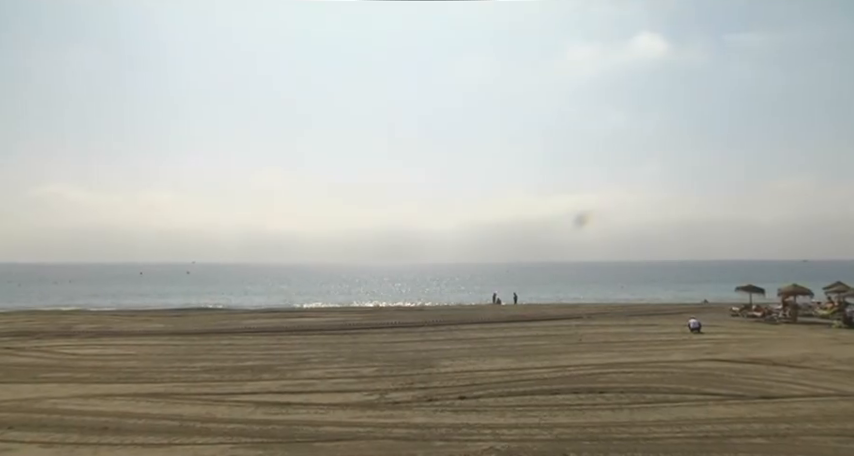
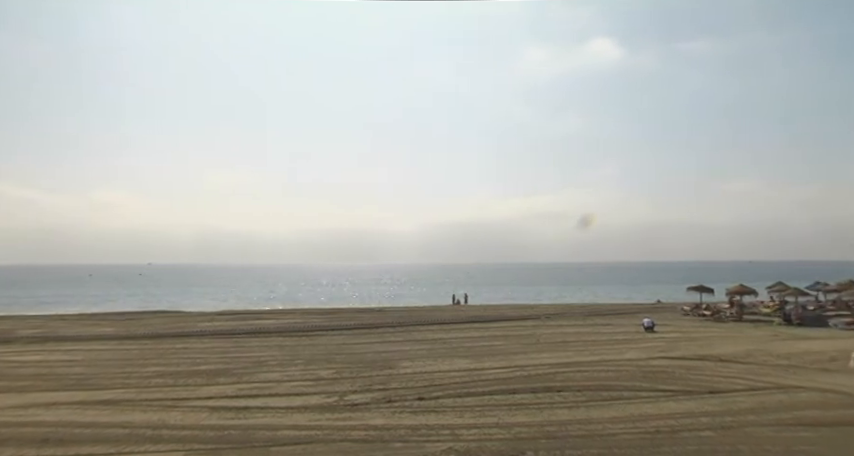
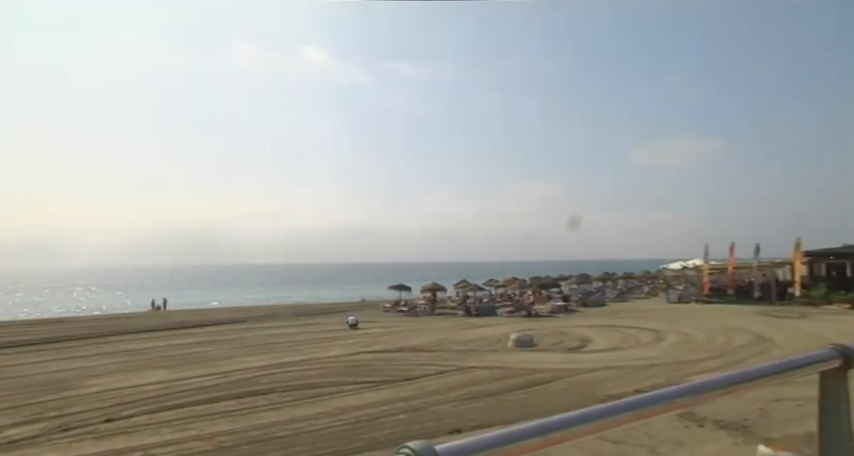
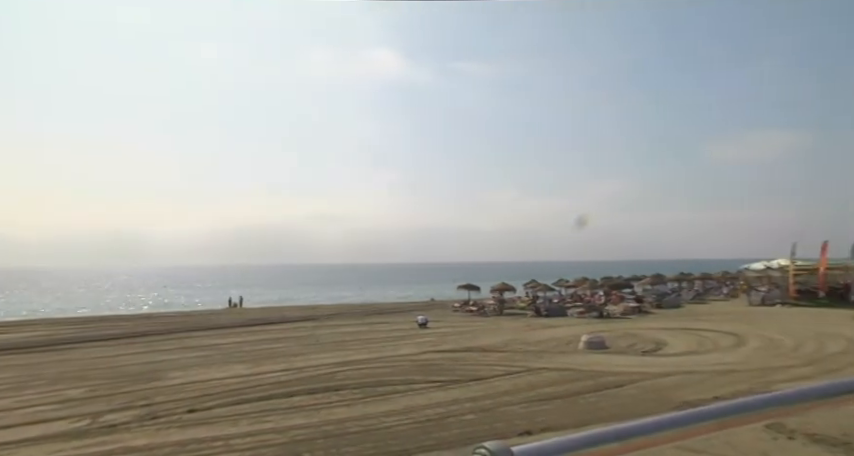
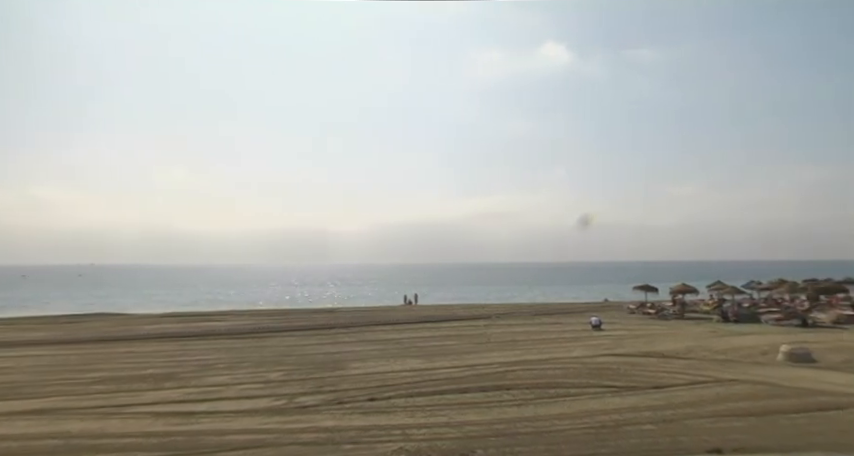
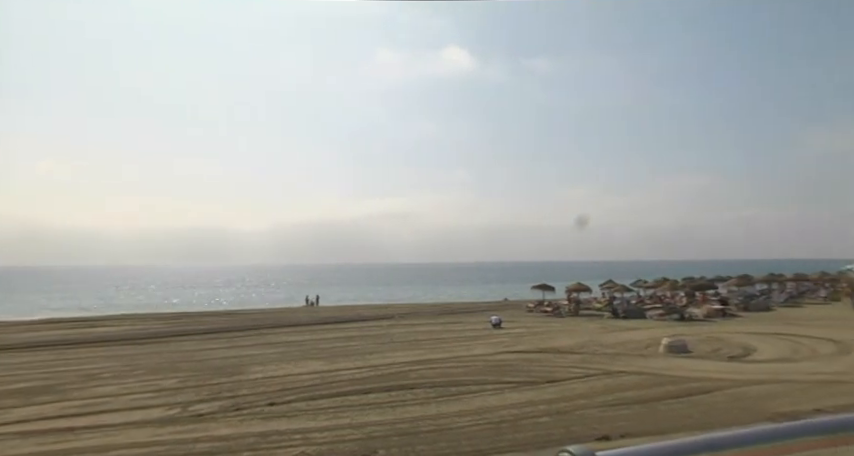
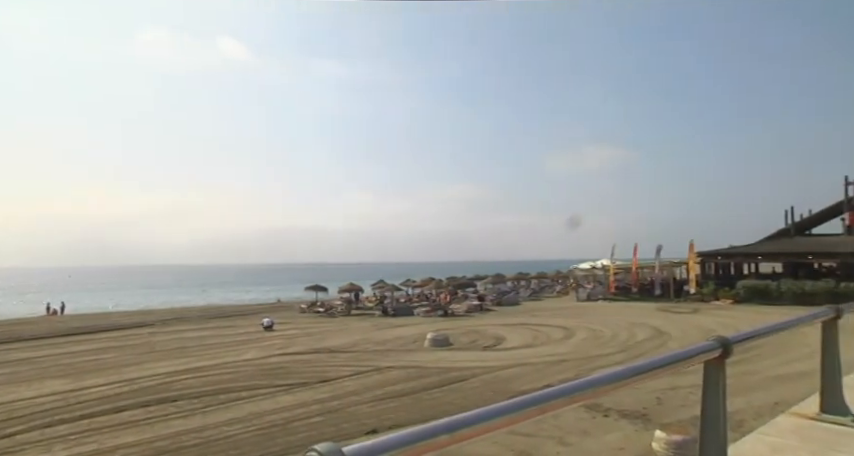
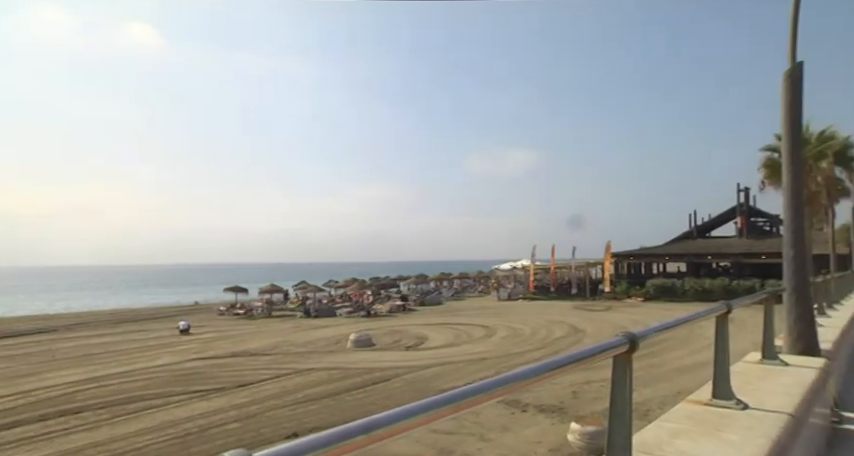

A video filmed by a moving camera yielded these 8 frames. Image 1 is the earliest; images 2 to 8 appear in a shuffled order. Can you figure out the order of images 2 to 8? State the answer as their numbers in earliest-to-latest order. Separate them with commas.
2, 5, 6, 4, 3, 7, 8
